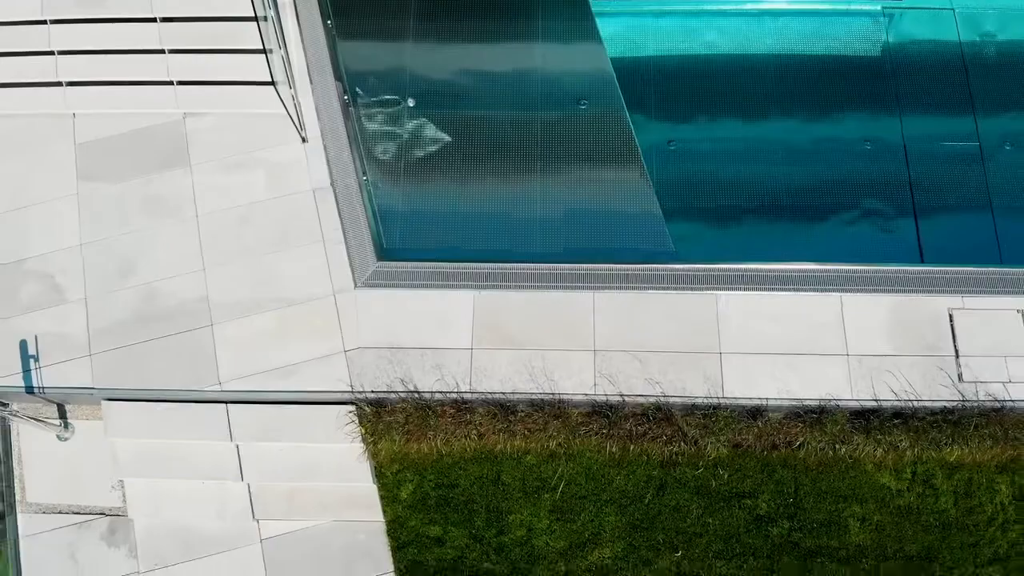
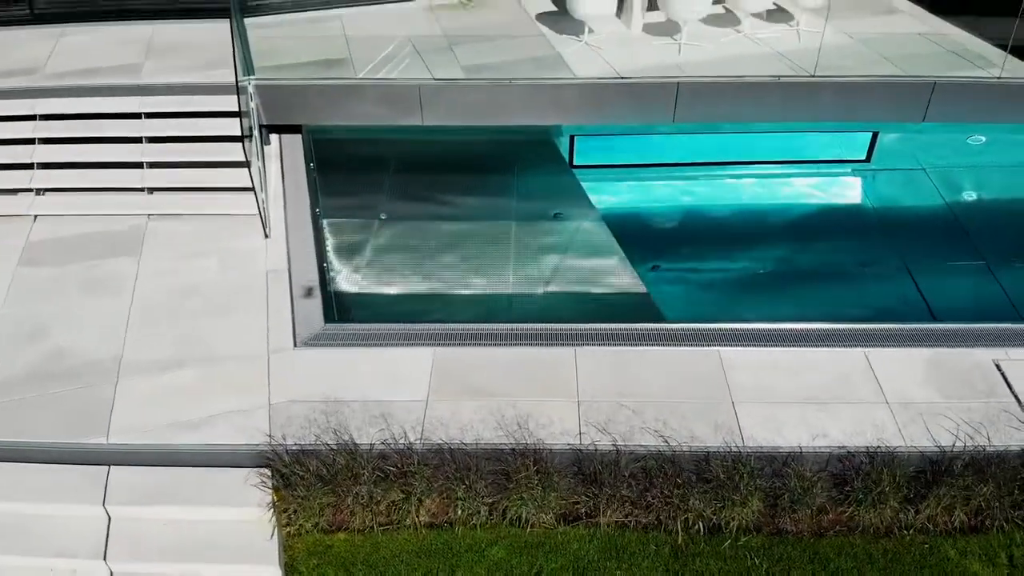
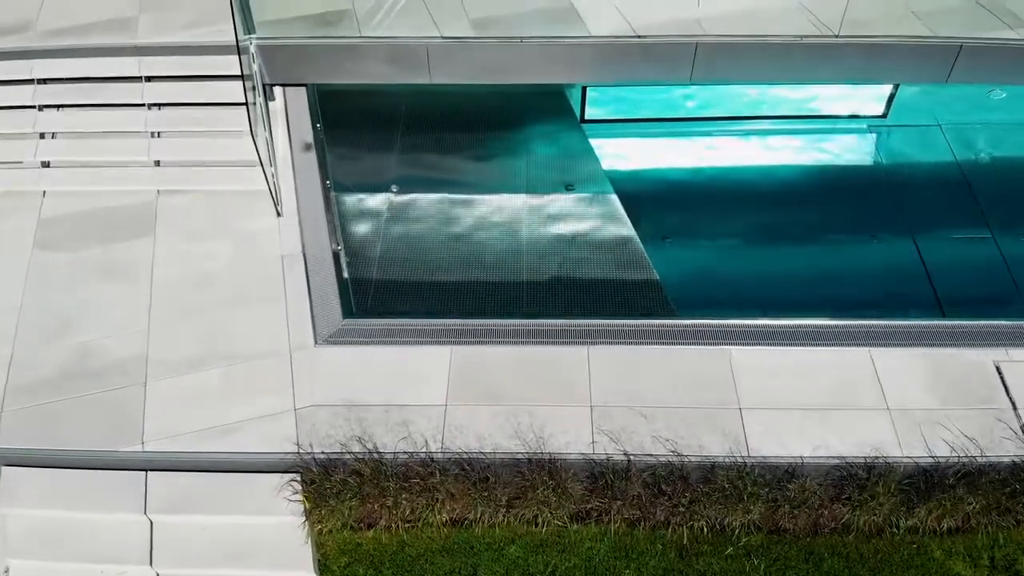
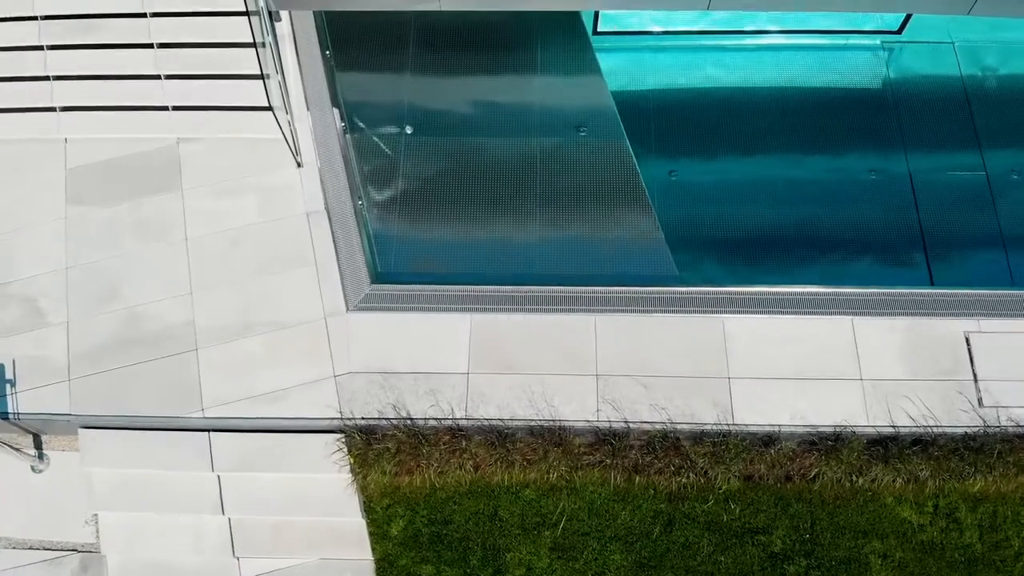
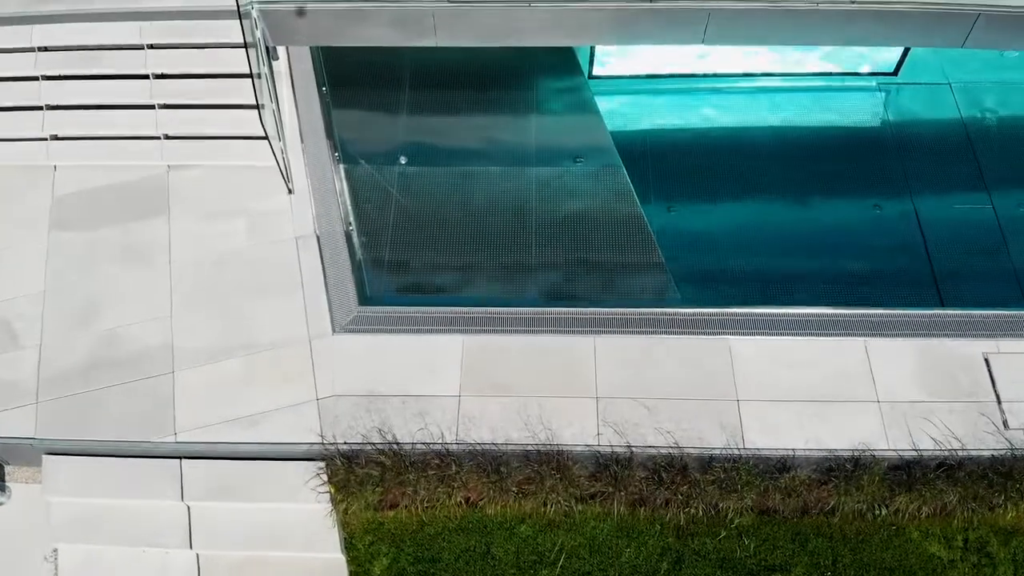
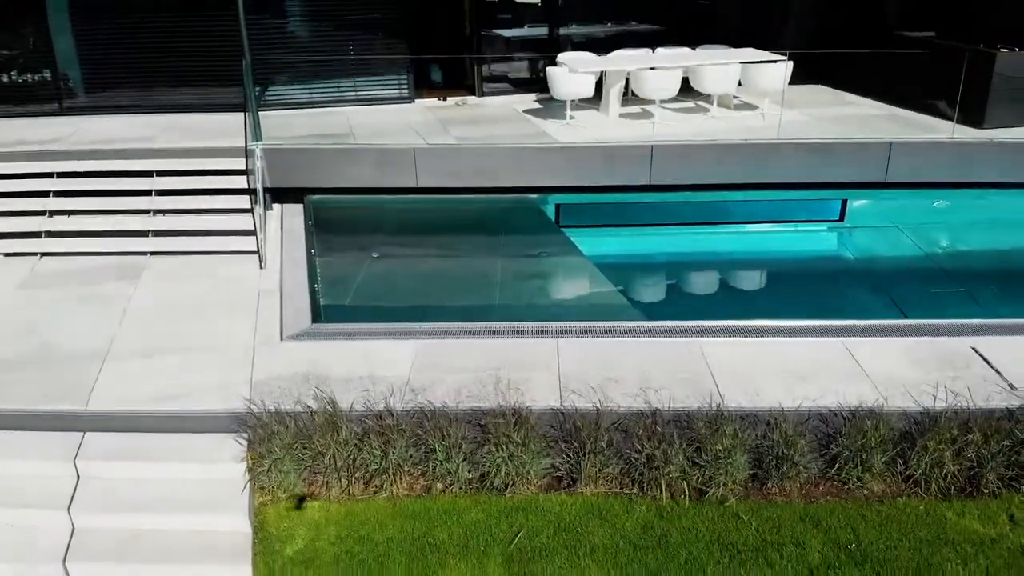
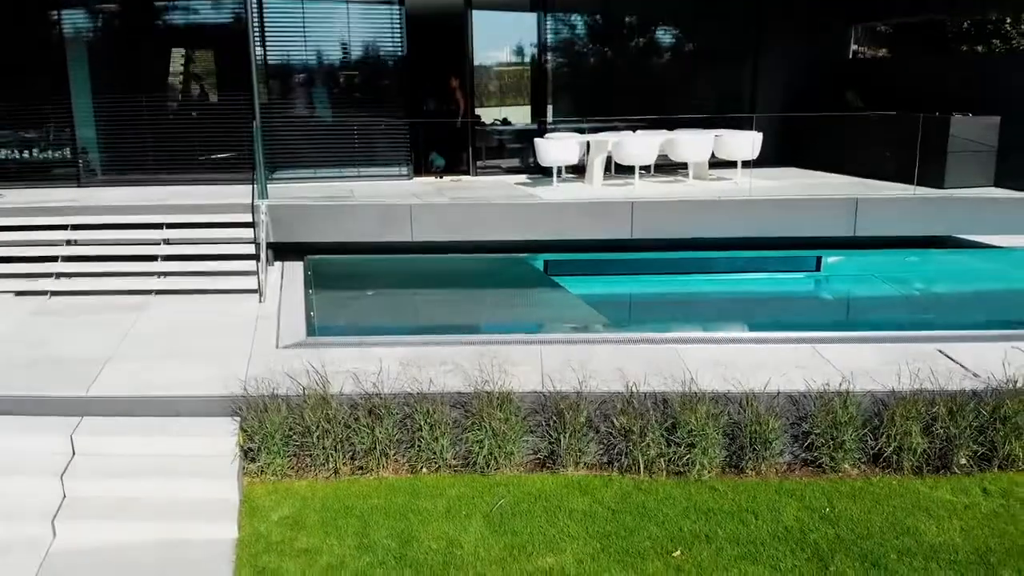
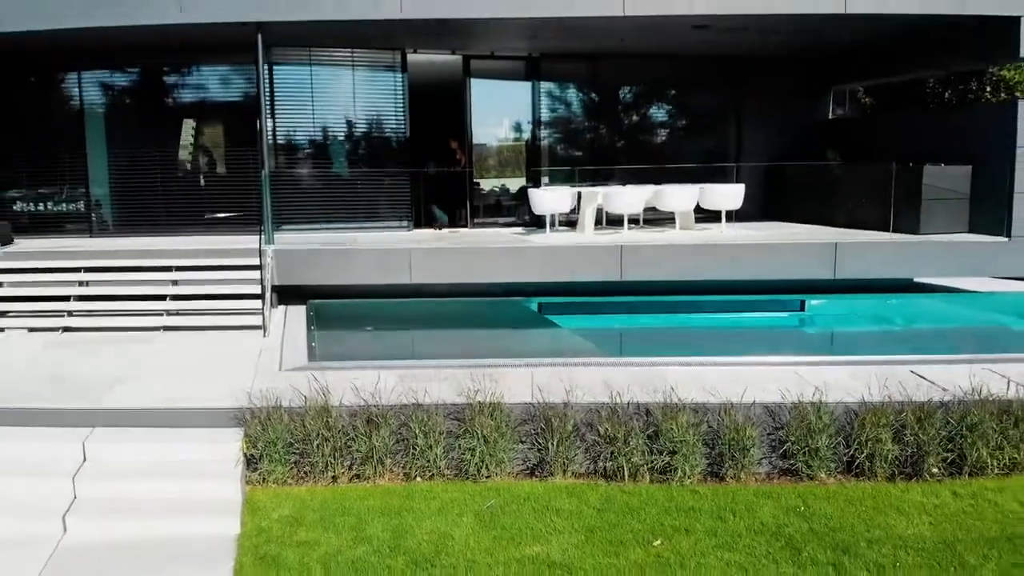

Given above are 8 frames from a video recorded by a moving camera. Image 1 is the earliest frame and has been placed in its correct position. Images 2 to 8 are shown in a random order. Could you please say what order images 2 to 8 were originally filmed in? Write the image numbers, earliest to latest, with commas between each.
4, 5, 3, 2, 6, 7, 8
